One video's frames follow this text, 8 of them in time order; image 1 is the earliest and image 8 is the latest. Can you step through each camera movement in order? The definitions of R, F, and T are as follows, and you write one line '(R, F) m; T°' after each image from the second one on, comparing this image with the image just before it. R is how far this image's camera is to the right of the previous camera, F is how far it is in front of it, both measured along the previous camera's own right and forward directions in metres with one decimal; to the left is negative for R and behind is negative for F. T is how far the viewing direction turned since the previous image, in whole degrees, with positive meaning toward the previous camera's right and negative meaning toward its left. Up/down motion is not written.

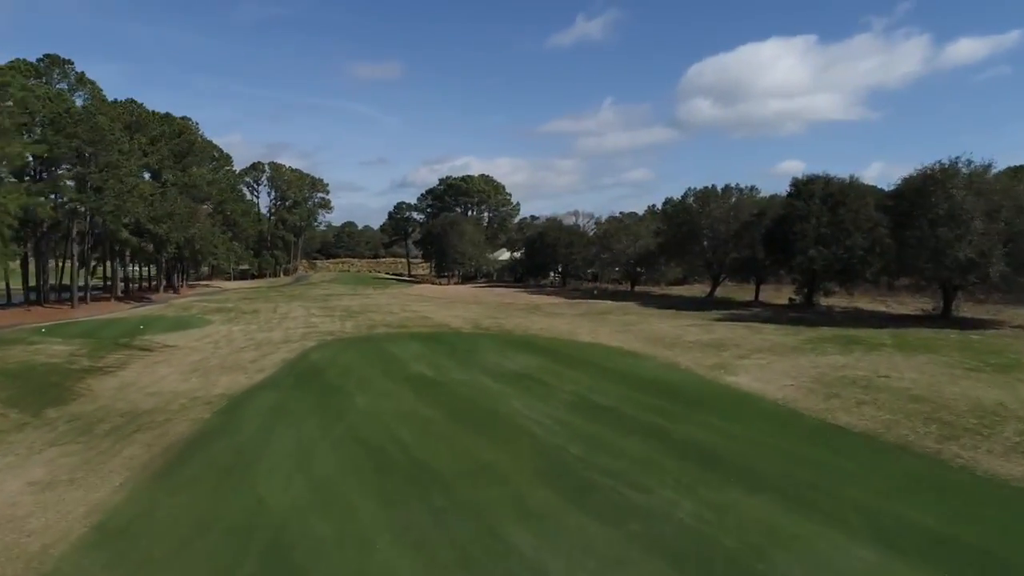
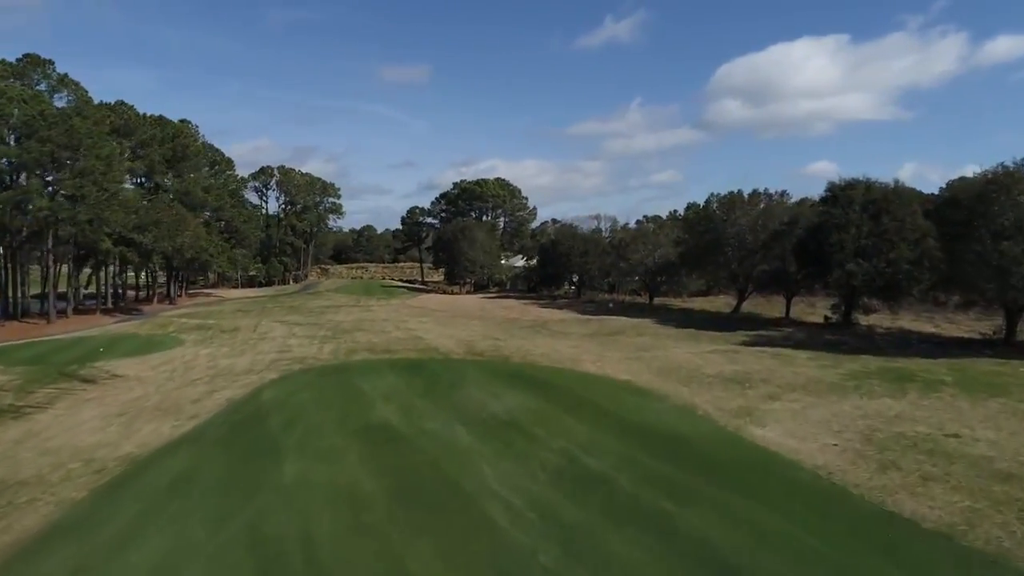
(+1.1, +3.3) m; -2°
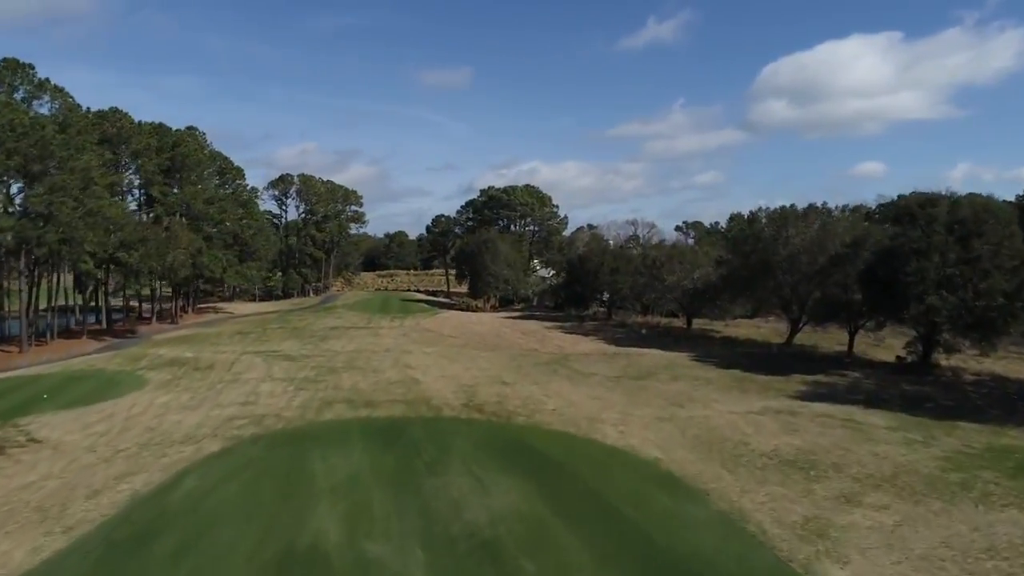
(+1.0, +4.6) m; -3°
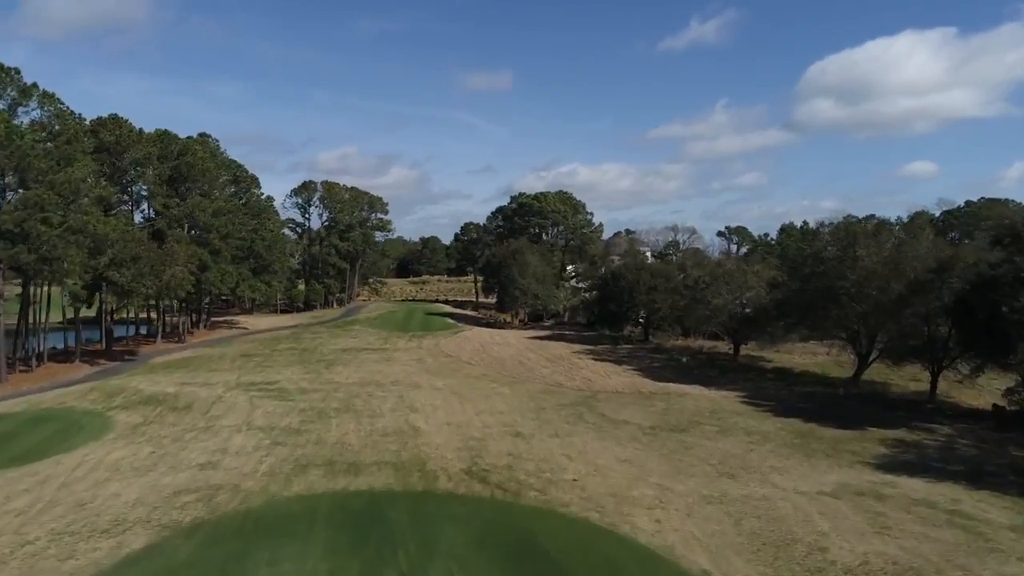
(+0.7, +4.0) m; -3°
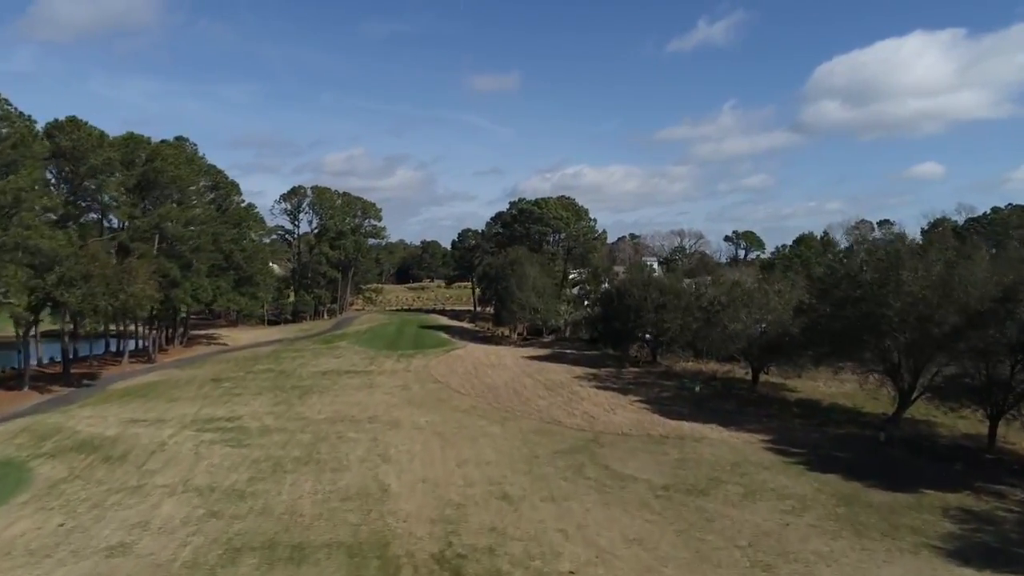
(+0.5, +3.6) m; 0°
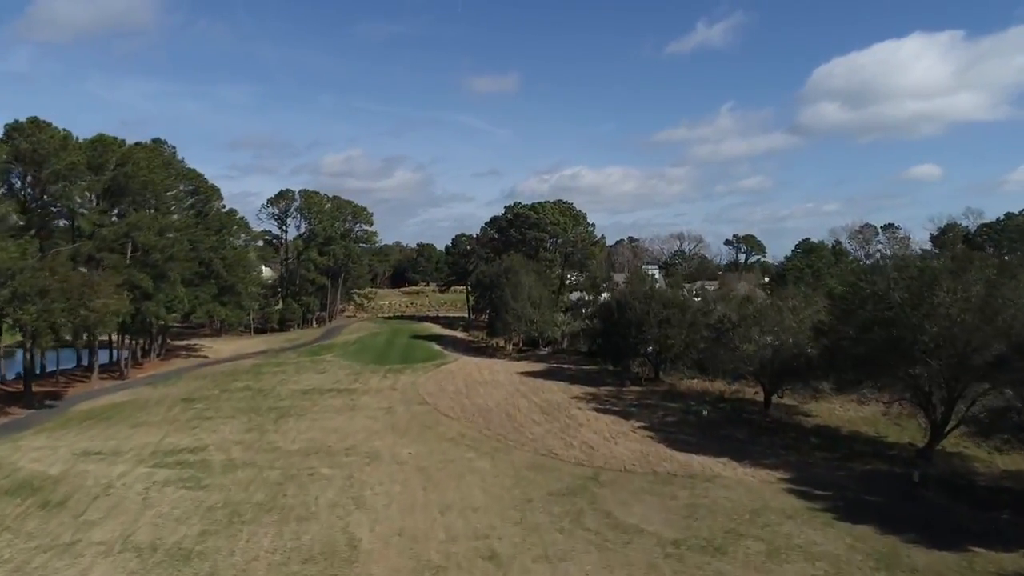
(+0.2, +2.4) m; 0°
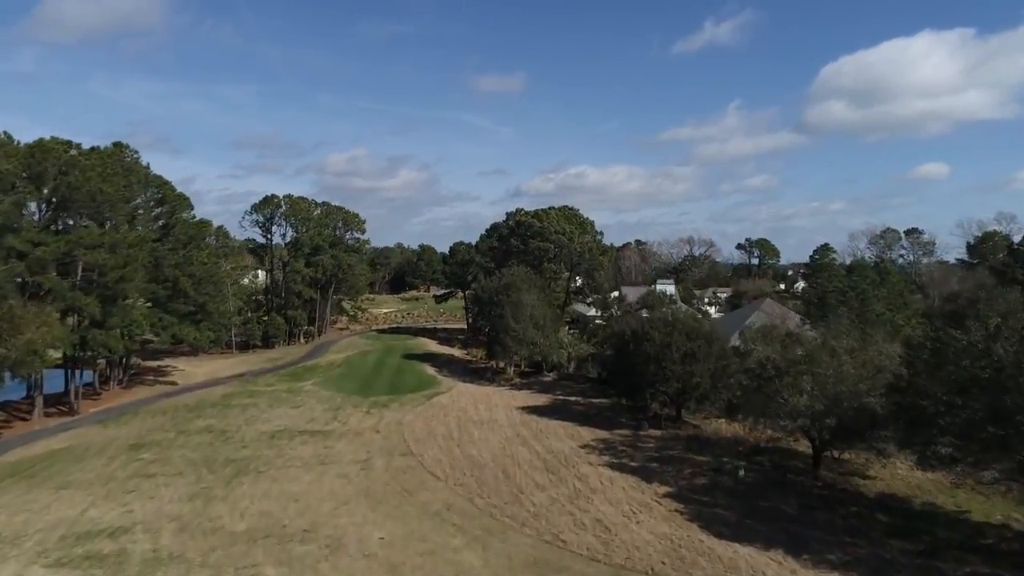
(+0.2, +4.9) m; 0°
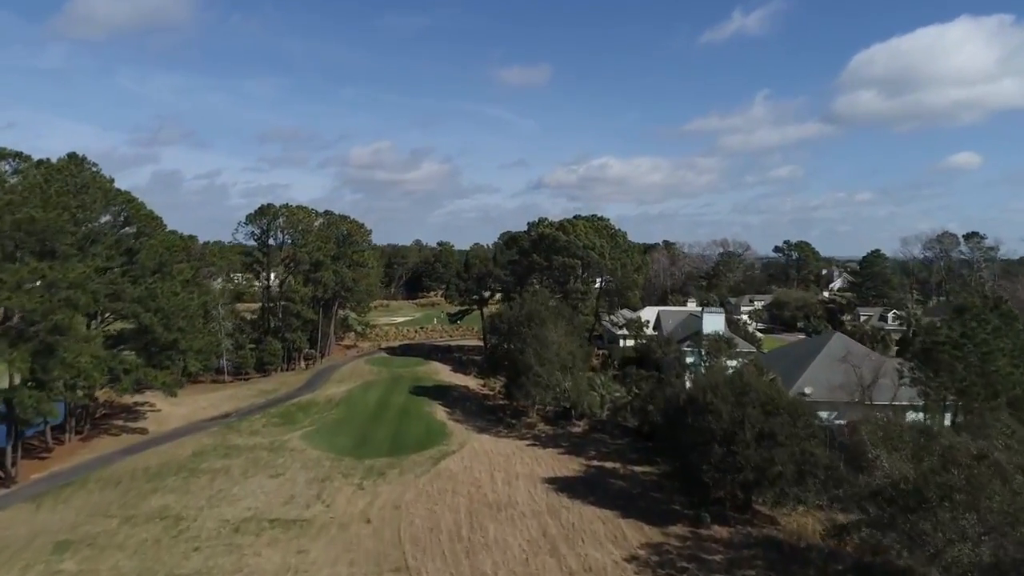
(-0.1, +6.9) m; -2°
